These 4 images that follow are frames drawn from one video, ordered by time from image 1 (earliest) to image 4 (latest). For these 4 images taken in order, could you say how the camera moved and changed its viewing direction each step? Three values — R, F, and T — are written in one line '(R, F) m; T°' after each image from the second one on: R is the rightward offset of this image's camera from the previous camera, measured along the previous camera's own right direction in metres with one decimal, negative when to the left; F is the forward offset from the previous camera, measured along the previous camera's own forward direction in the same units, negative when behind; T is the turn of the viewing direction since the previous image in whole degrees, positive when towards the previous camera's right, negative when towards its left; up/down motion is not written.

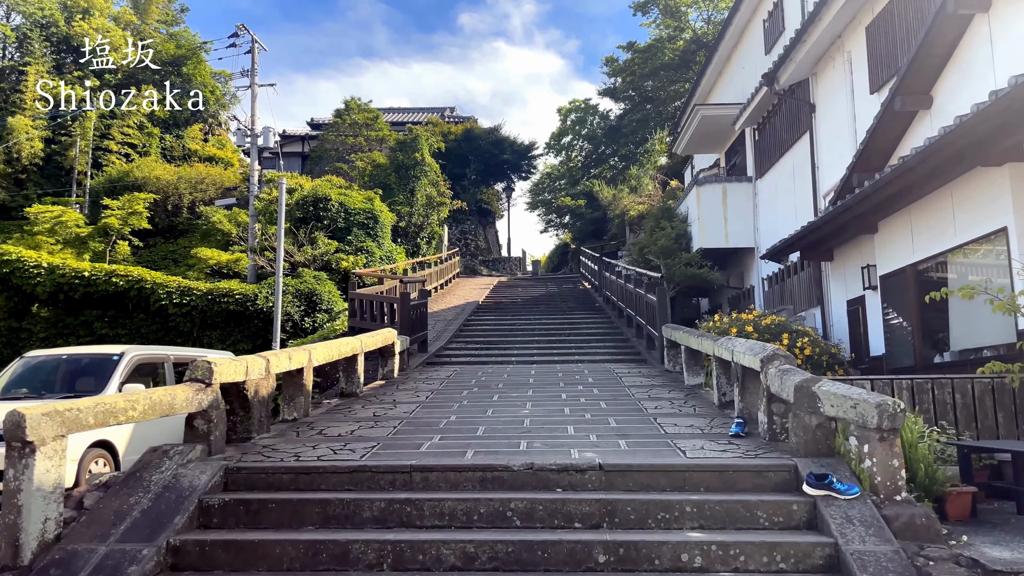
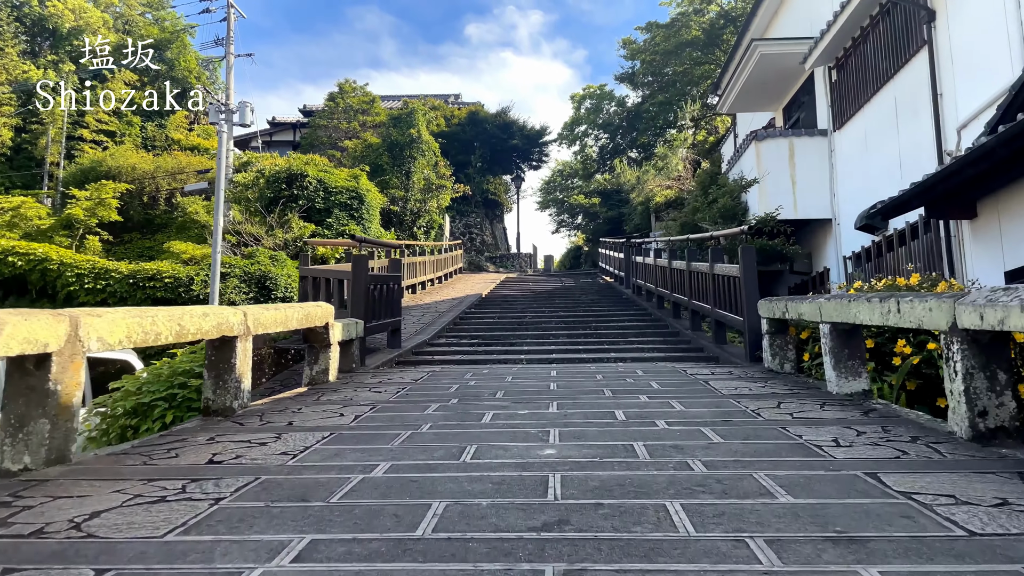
(0.0, +2.5) m; -1°
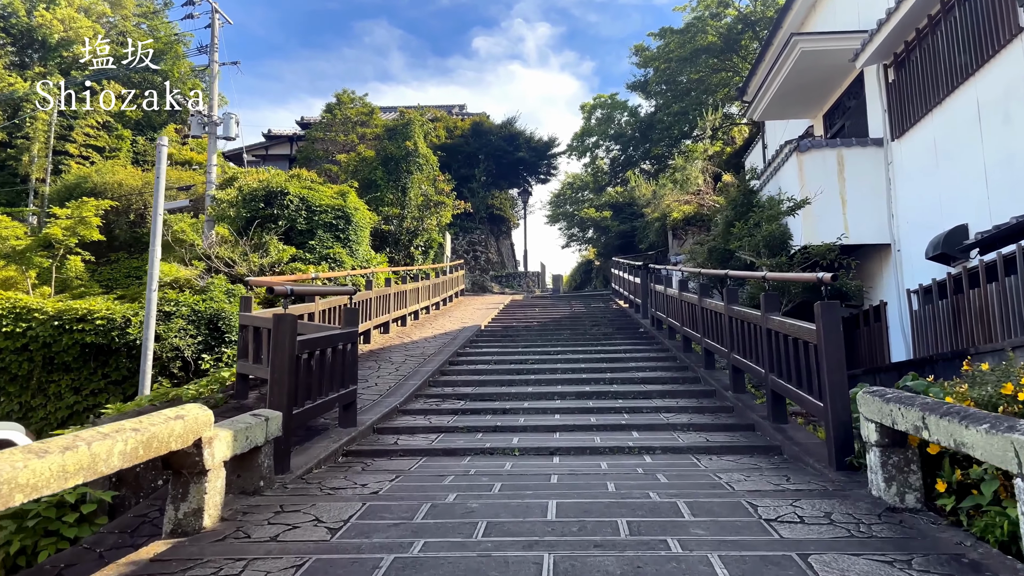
(+0.1, +1.4) m; -1°
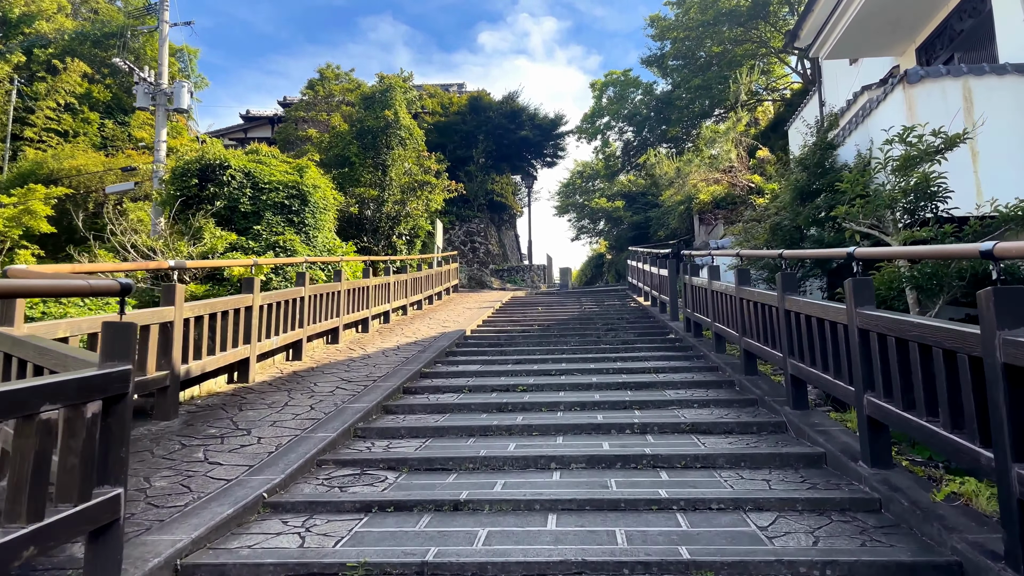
(+0.2, +2.3) m; -1°
